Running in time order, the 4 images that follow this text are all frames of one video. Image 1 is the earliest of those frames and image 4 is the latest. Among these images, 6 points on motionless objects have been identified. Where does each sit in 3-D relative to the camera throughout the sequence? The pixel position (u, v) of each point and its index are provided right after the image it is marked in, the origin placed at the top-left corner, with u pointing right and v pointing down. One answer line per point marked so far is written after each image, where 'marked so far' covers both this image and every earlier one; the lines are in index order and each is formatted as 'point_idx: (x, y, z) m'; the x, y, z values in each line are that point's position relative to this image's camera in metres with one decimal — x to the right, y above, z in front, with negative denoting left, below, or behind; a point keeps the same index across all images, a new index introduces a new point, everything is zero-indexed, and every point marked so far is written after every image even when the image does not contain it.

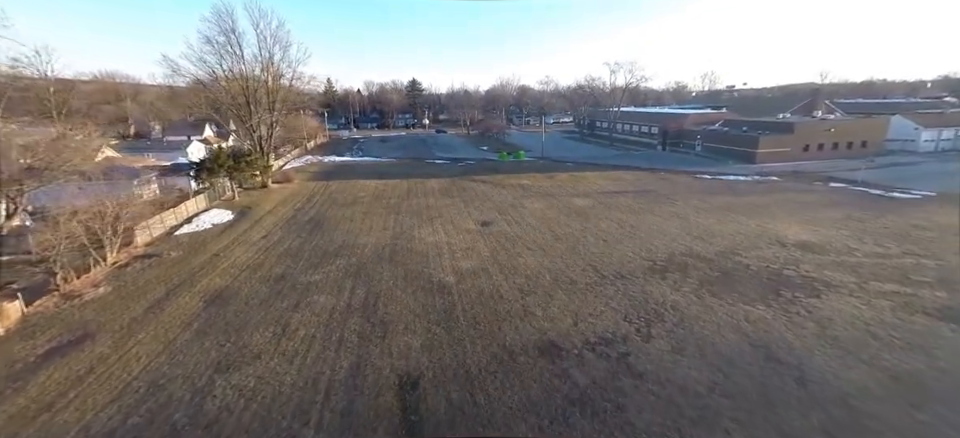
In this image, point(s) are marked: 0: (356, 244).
0: (-3.9, -0.8, +13.2) m
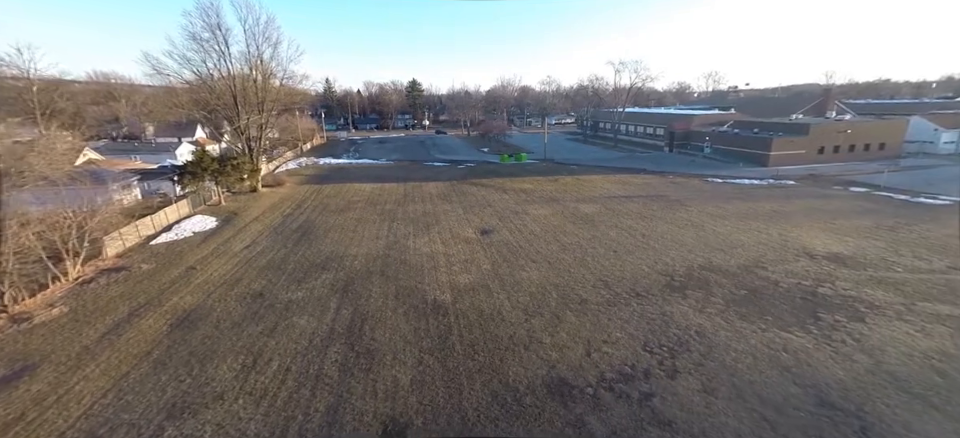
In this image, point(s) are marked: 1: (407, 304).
0: (-3.9, -1.1, +12.2) m
1: (-1.6, -1.9, +9.2) m
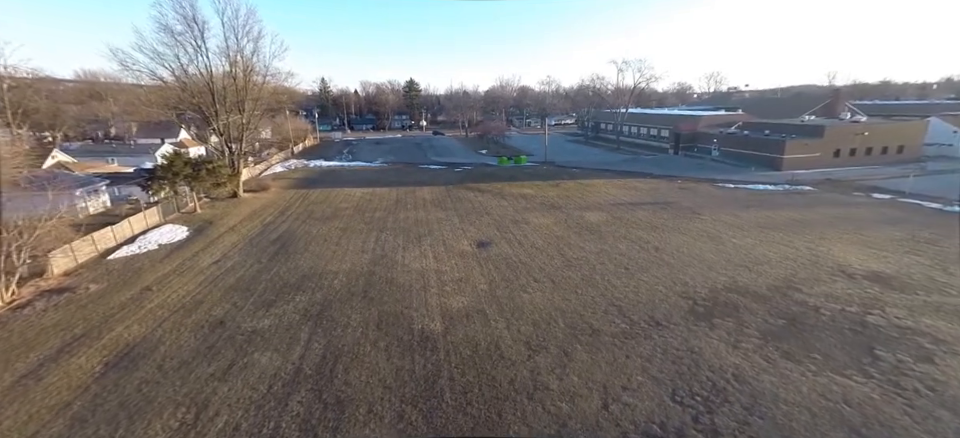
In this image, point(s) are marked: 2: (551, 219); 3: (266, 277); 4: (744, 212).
0: (-4.0, -1.4, +10.9) m
1: (-1.7, -2.2, +7.9) m
2: (+2.7, 0.0, +15.7) m
3: (-5.5, -1.5, +10.6) m
4: (+10.2, +0.3, +15.9) m
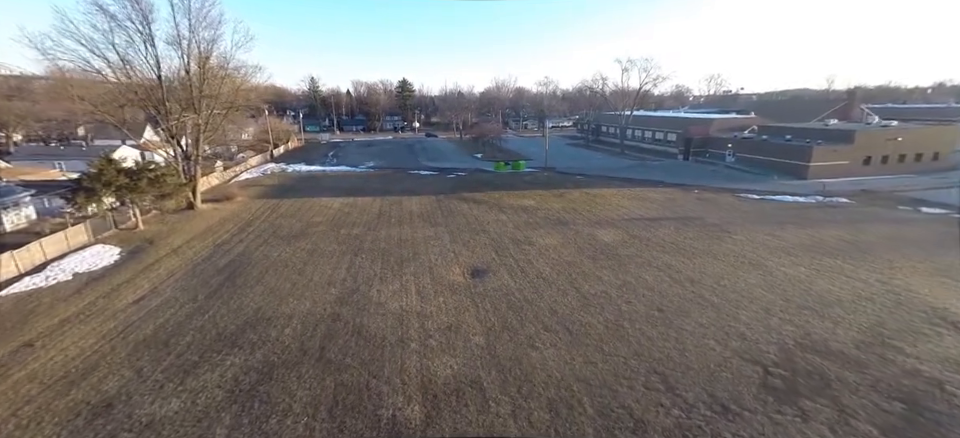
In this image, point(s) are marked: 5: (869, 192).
0: (-4.2, -2.0, +8.5) m
1: (-1.8, -2.8, +5.5) m
2: (+2.5, -0.6, +13.3) m
3: (-5.6, -2.1, +8.1) m
4: (+10.0, -0.4, +13.6) m
5: (+17.3, +1.2, +18.4) m
